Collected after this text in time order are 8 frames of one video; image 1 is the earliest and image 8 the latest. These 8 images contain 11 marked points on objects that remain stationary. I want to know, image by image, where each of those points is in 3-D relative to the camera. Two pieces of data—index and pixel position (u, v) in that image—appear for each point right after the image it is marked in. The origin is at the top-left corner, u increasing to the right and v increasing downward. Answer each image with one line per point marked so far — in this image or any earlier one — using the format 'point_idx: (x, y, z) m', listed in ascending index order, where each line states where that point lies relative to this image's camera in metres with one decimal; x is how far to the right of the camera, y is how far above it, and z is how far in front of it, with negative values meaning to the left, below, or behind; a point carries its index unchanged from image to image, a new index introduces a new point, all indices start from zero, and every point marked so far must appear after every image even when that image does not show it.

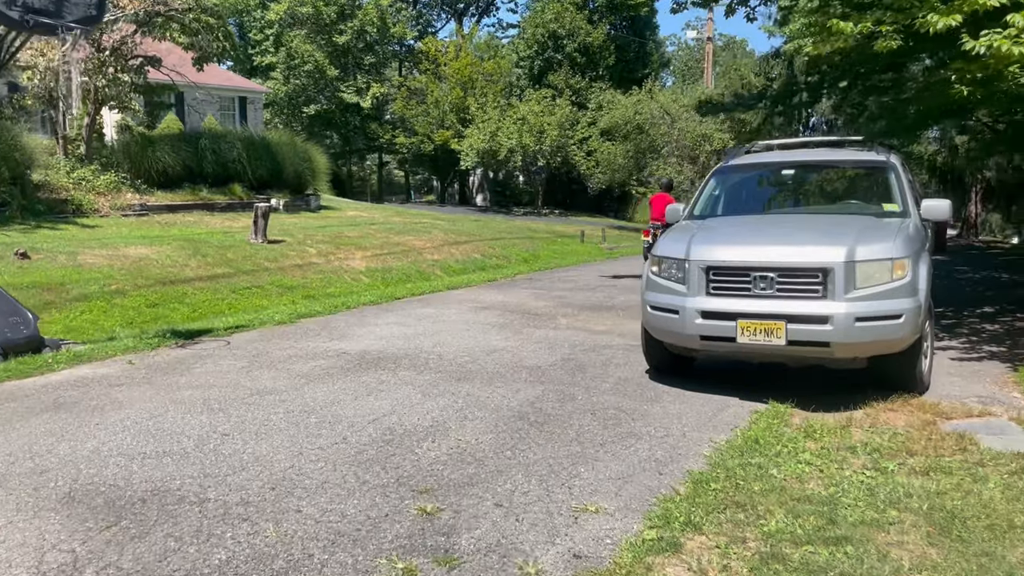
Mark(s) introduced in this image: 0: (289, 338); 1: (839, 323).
0: (-2.5, -0.6, +9.4) m
1: (+2.2, -0.2, +5.5) m
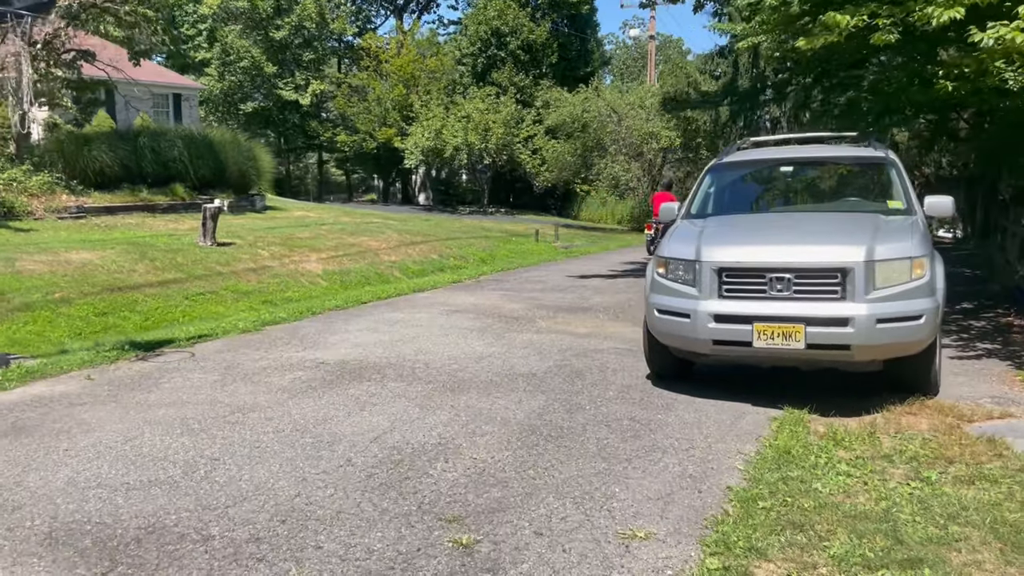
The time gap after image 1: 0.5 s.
0: (-2.7, -0.6, +8.8) m
1: (+2.2, -0.2, +5.4) m
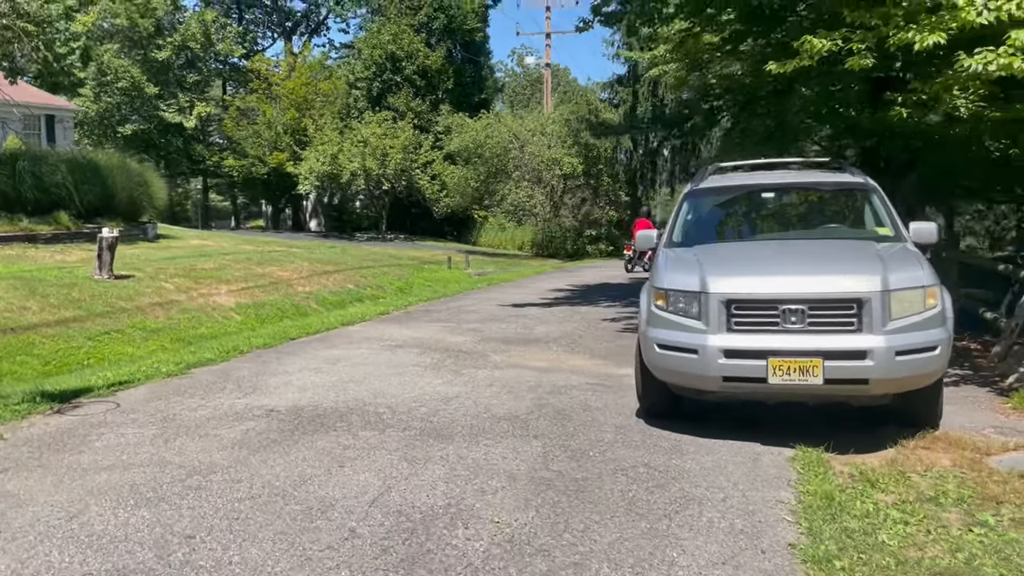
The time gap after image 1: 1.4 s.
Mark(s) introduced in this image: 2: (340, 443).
0: (-3.0, -1.0, +8.0) m
1: (+2.3, -0.4, +5.2) m
2: (-1.2, -1.1, +6.0) m
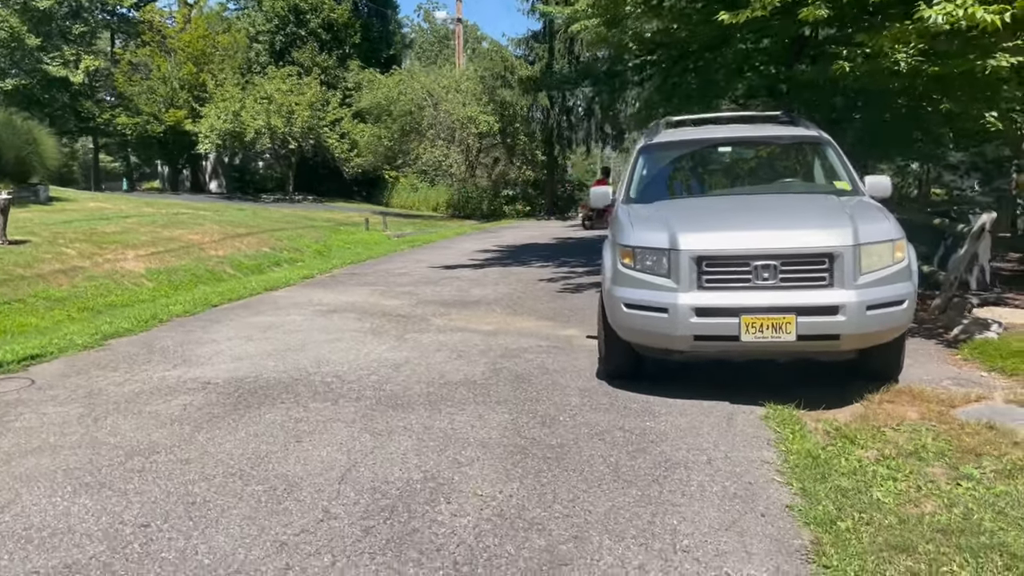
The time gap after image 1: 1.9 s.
0: (-3.5, -0.7, +7.4) m
1: (+2.1, -0.1, +5.1) m
2: (-1.5, -0.9, +5.6) m
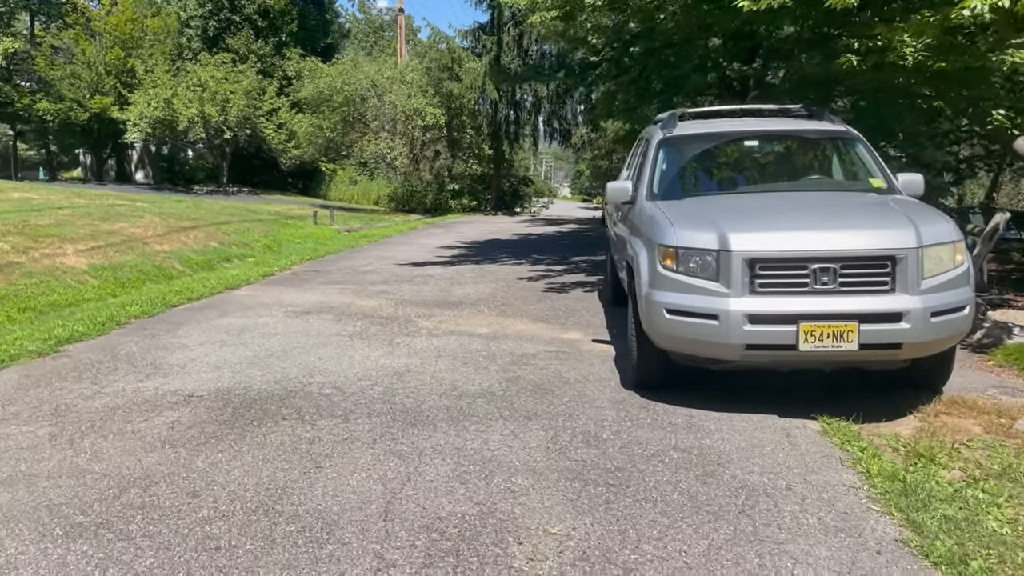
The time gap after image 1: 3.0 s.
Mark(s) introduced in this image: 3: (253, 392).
0: (-3.4, -0.7, +6.6) m
1: (+2.3, -0.2, +4.8) m
2: (-1.3, -0.9, +5.0) m
3: (-1.9, -0.7, +6.1) m
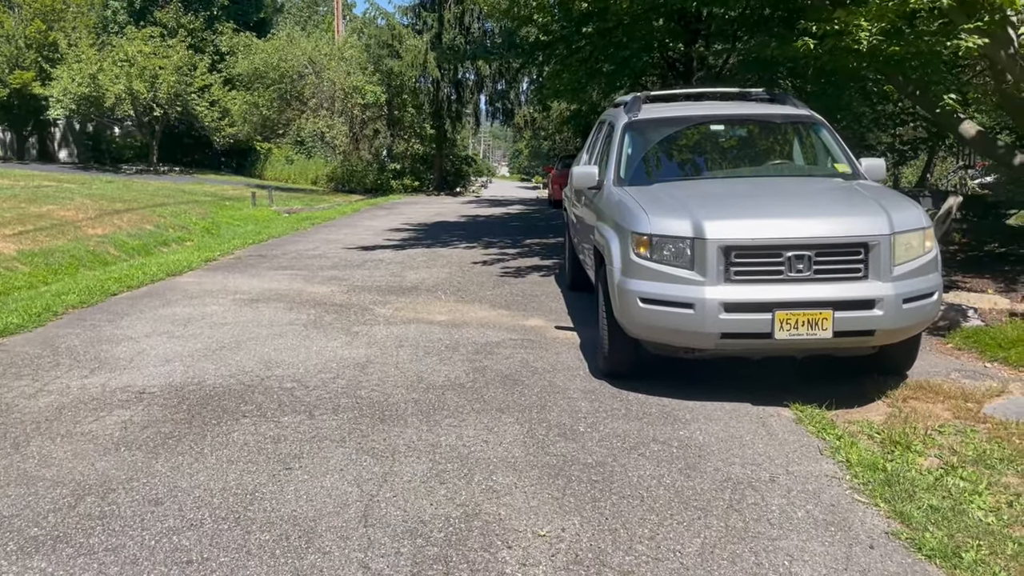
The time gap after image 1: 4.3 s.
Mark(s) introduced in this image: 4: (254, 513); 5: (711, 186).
0: (-3.7, -0.6, +6.2) m
1: (+2.2, -0.1, +4.8) m
2: (-1.4, -0.8, +4.8) m
3: (-2.1, -0.7, +5.8) m
4: (-1.1, -1.0, +3.7) m
5: (+1.4, +0.7, +5.8) m
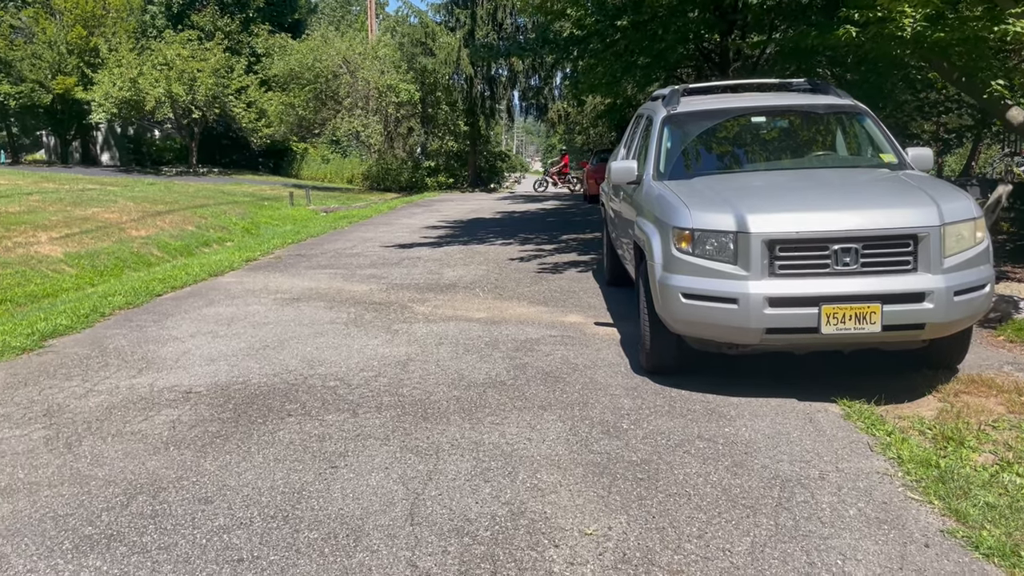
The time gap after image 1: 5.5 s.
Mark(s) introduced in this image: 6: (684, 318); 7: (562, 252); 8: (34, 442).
0: (-3.4, -0.7, +6.4) m
1: (+2.4, -0.1, +4.7) m
2: (-1.2, -0.8, +4.8) m
3: (-1.8, -0.7, +5.9) m
4: (-0.9, -1.0, +3.8) m
5: (+1.6, +0.7, +5.7) m
6: (+1.0, -0.2, +5.0) m
7: (+0.7, +0.5, +11.9) m
8: (-2.8, -0.9, +4.9) m
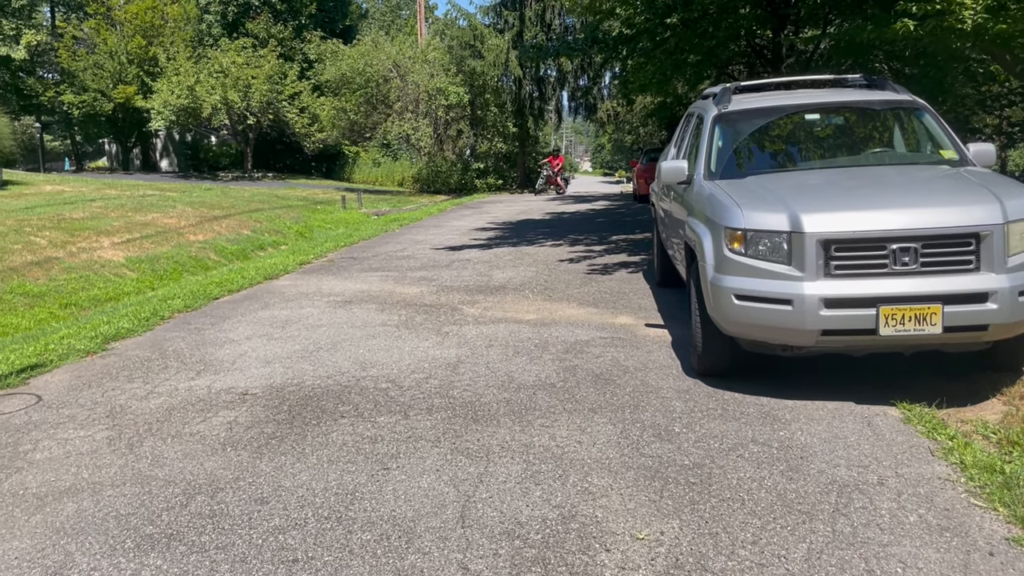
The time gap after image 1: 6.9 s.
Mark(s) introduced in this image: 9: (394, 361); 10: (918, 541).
0: (-3.0, -0.7, +6.6) m
1: (+2.7, -0.1, +4.6) m
2: (-0.9, -0.9, +4.9) m
3: (-1.5, -0.7, +6.0) m
4: (-0.7, -1.0, +3.8) m
5: (+1.9, +0.7, +5.6) m
6: (+1.3, -0.2, +5.0) m
7: (+1.4, +0.5, +11.8) m
8: (-2.5, -0.9, +5.1) m
9: (-0.9, -0.6, +6.6) m
10: (+1.6, -1.0, +3.3) m
